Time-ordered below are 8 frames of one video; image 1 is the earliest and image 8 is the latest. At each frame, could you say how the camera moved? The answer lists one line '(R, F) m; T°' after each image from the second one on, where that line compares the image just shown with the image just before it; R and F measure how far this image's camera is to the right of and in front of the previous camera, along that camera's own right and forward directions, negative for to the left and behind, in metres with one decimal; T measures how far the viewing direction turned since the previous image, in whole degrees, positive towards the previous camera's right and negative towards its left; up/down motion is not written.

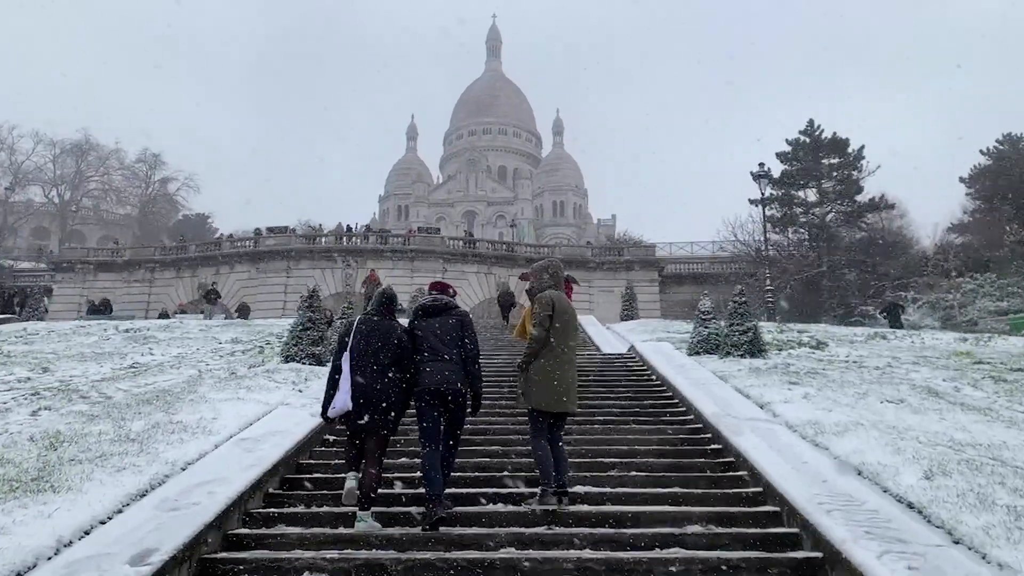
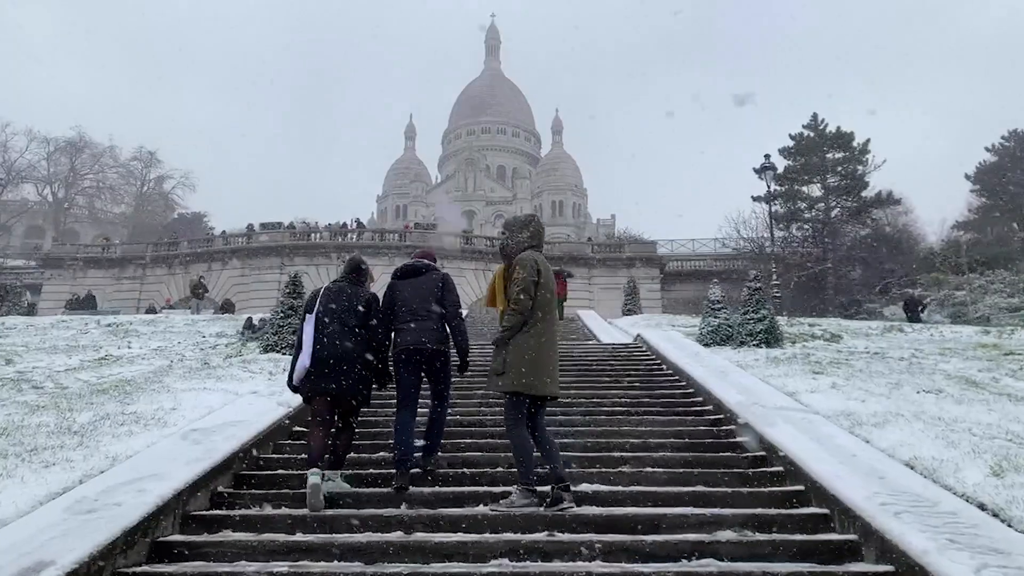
(0.0, +0.9) m; 0°
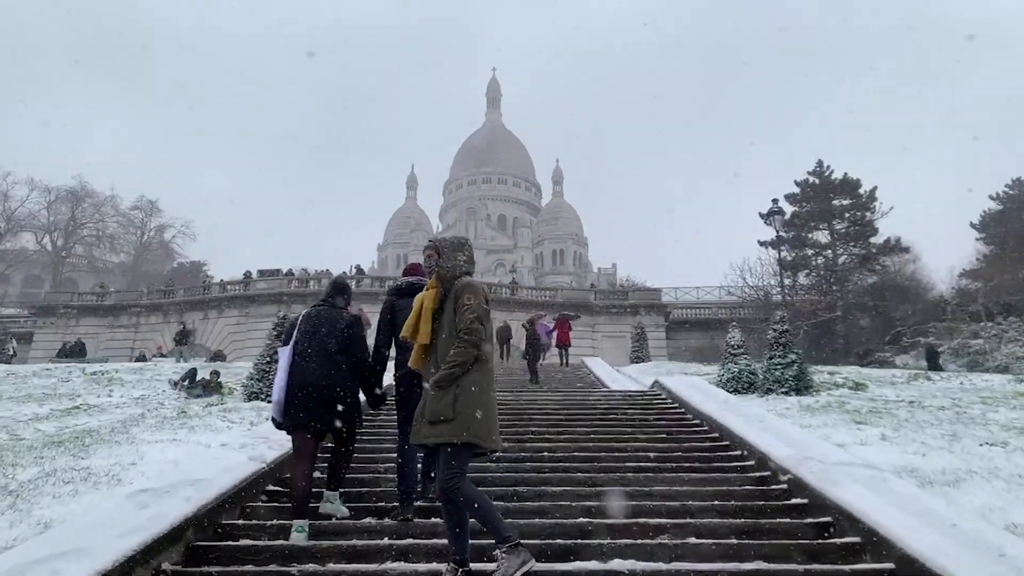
(-0.1, +0.8) m; 0°
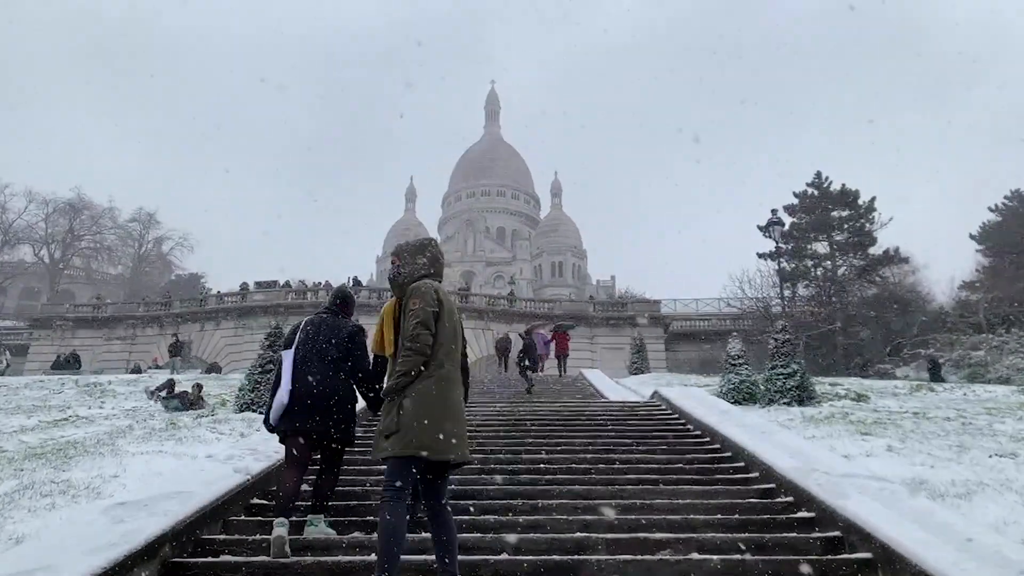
(0.0, +0.2) m; 0°
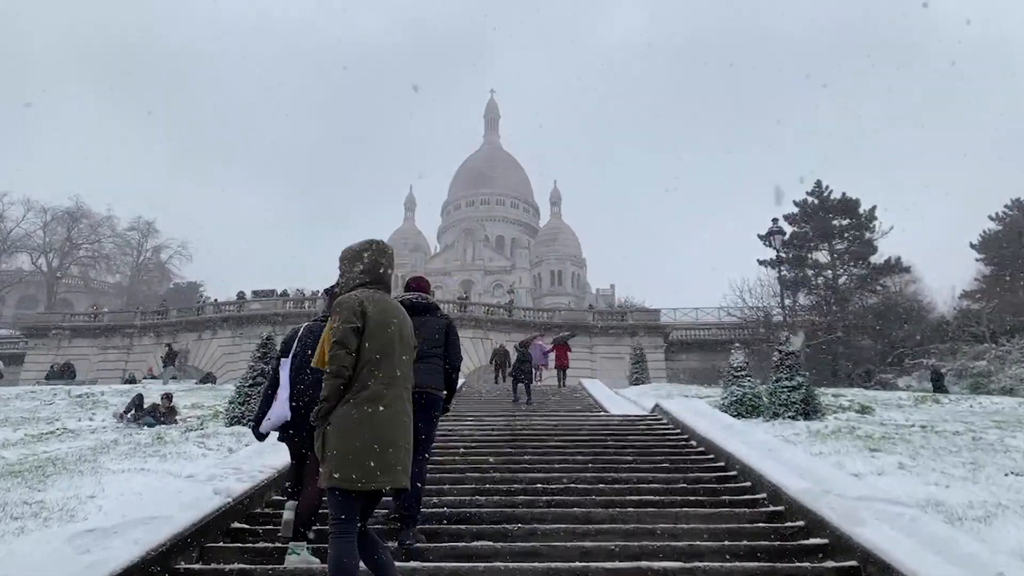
(0.0, +0.2) m; 0°
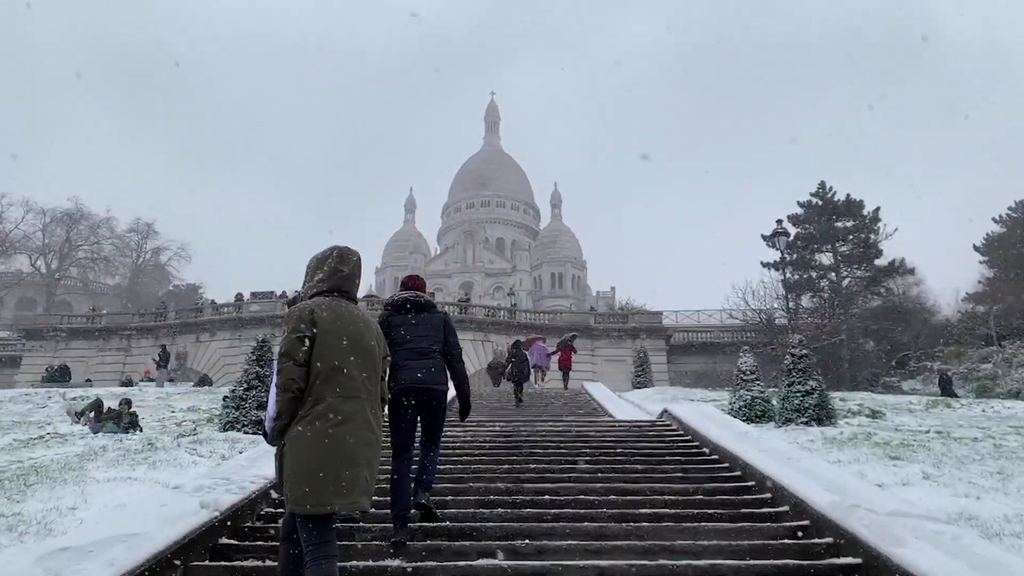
(0.0, +0.3) m; 0°
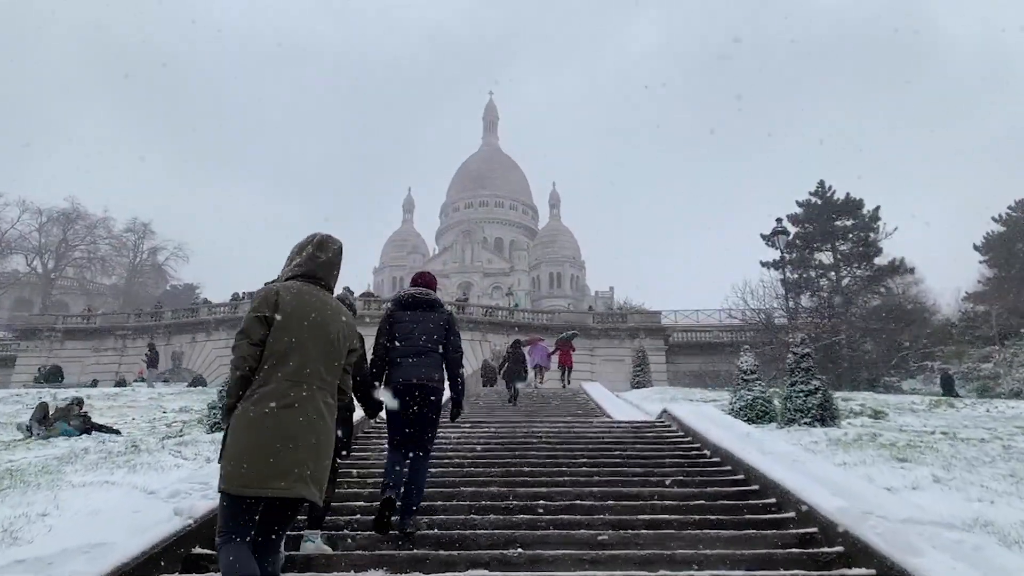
(0.0, +0.2) m; 0°
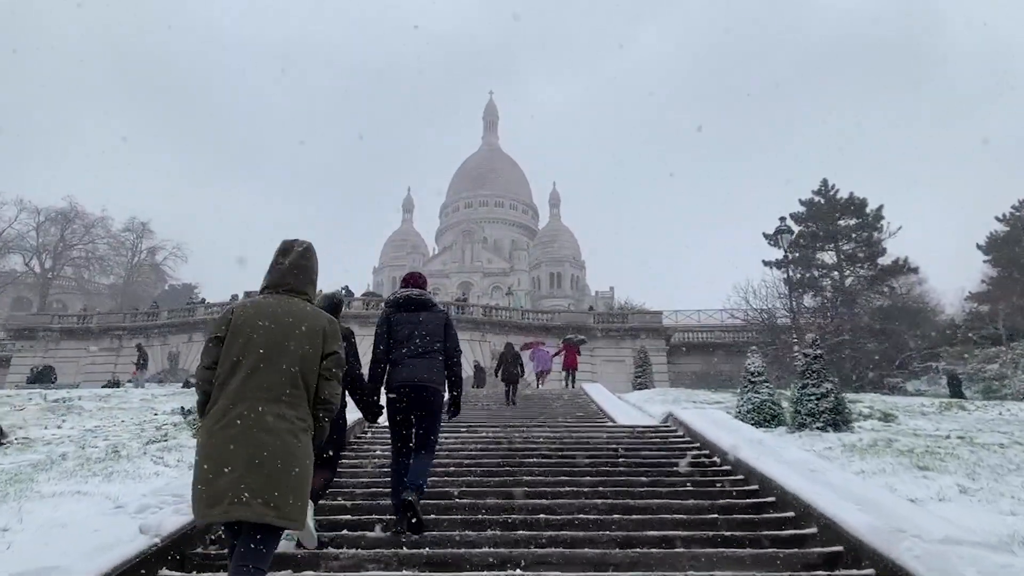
(0.0, +0.4) m; 0°
